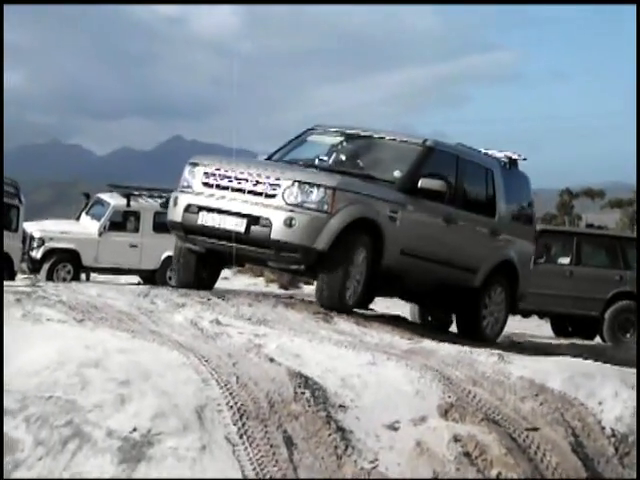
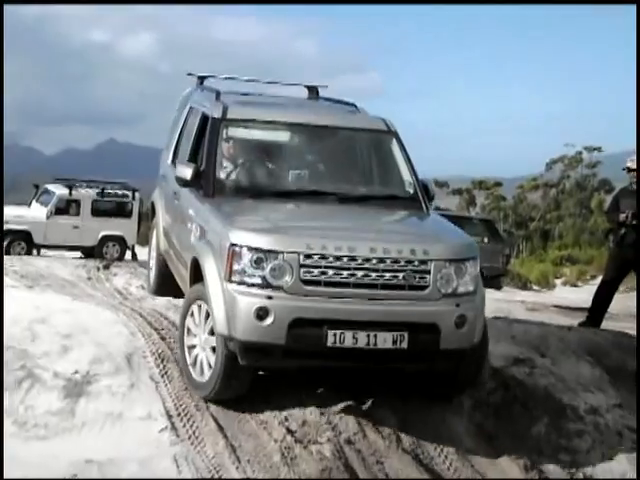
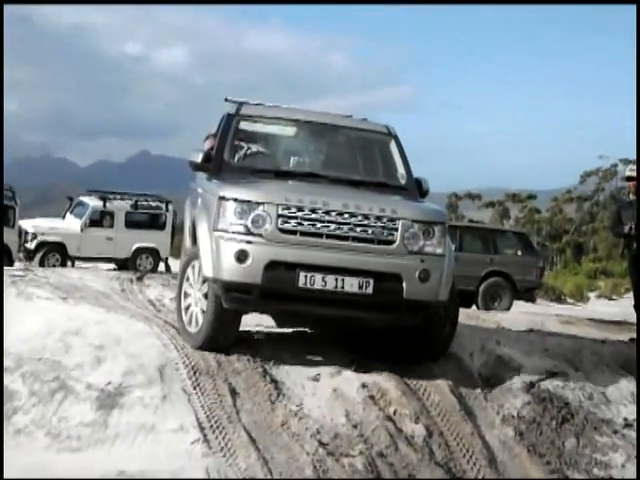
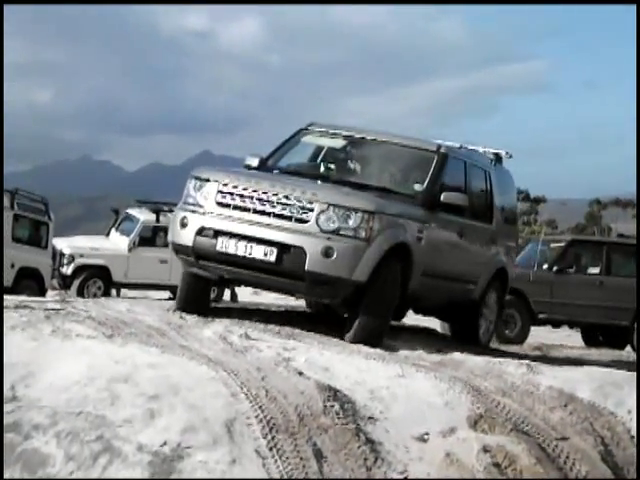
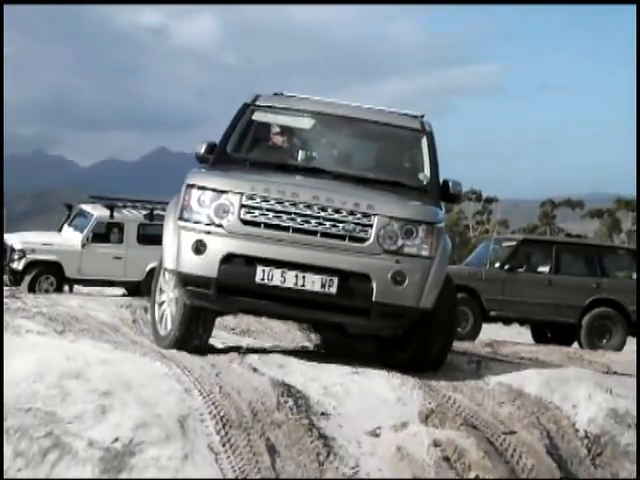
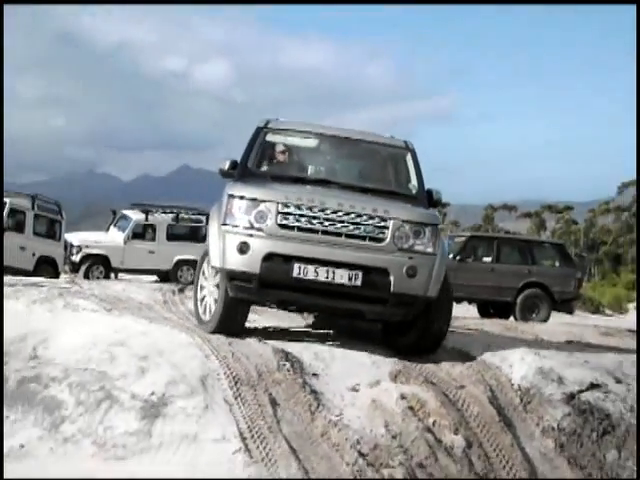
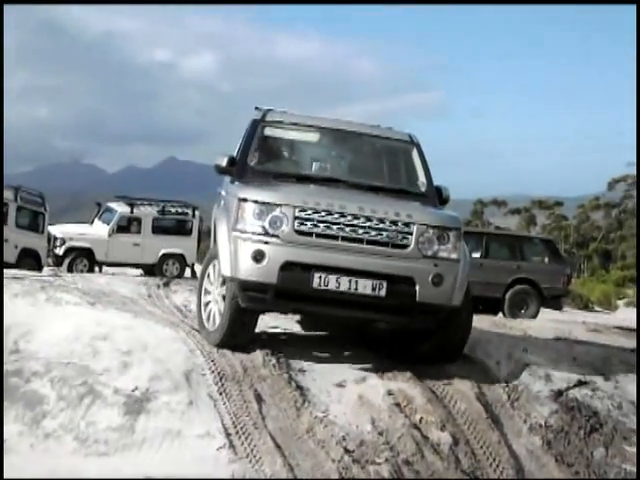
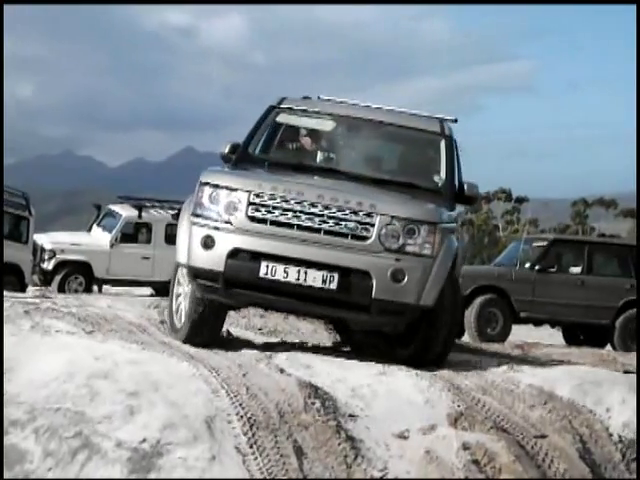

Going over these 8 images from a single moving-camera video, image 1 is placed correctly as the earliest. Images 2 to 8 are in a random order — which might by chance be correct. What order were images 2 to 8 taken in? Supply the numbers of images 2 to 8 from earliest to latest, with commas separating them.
4, 8, 5, 6, 7, 3, 2
